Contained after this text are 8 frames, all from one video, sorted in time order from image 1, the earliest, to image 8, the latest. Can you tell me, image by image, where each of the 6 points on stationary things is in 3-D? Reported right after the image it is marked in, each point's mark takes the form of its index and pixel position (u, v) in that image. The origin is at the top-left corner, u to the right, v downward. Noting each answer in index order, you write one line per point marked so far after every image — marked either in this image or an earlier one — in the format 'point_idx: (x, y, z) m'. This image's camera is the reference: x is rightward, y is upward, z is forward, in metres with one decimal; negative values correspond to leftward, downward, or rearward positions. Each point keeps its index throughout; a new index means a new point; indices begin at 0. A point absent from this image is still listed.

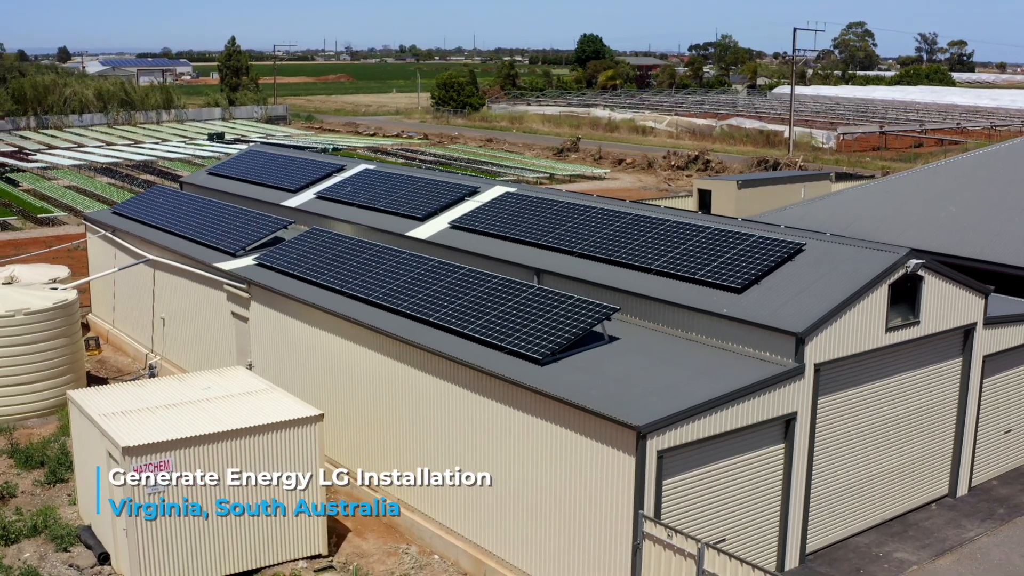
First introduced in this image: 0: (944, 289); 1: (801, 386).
0: (+6.7, 0.0, +15.3) m
1: (+4.0, -1.3, +13.5) m
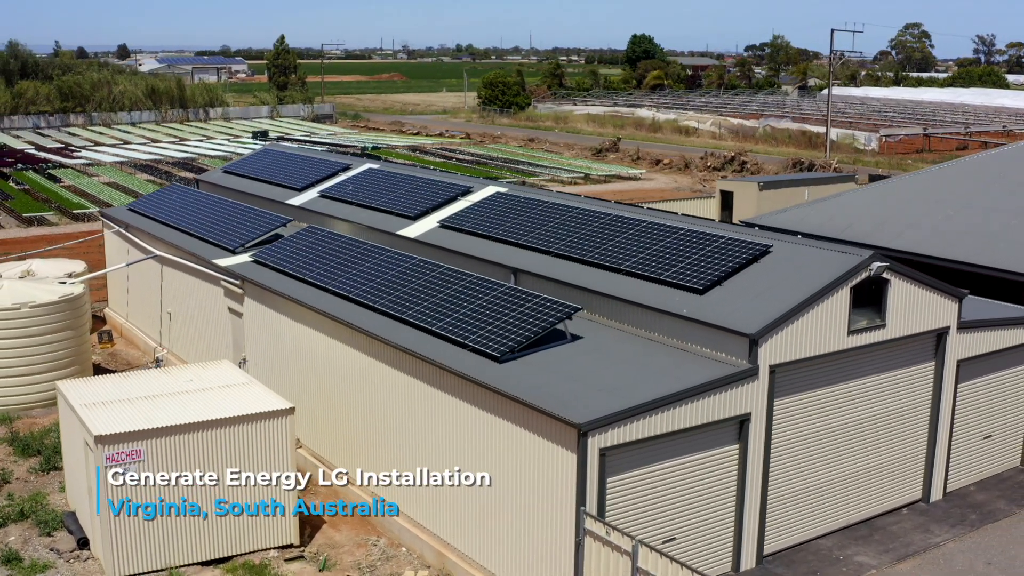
0: (+6.2, -0.1, +15.2) m
1: (+3.4, -1.4, +13.6) m
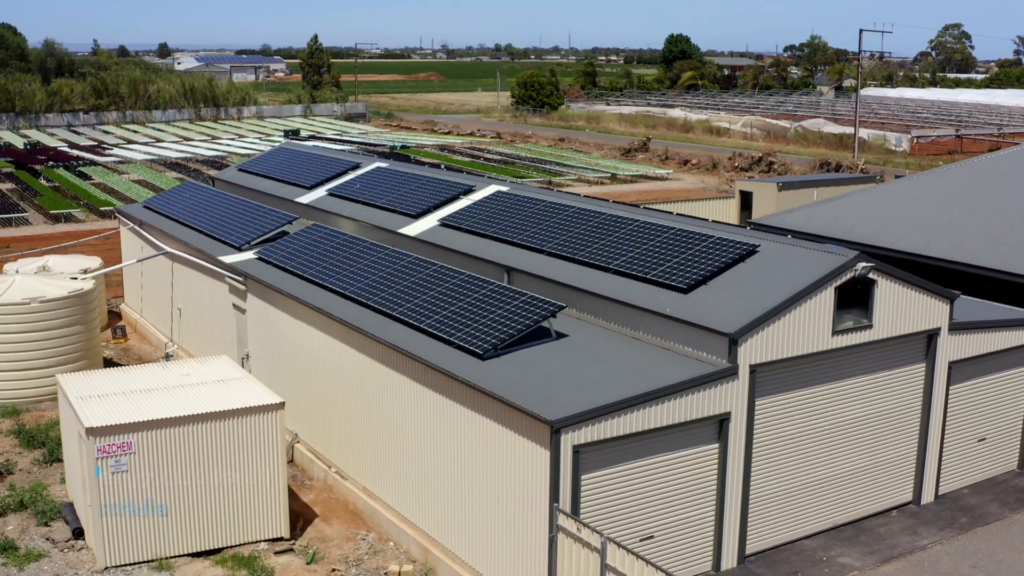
0: (+6.0, -0.1, +15.1) m
1: (+3.1, -1.4, +13.5) m
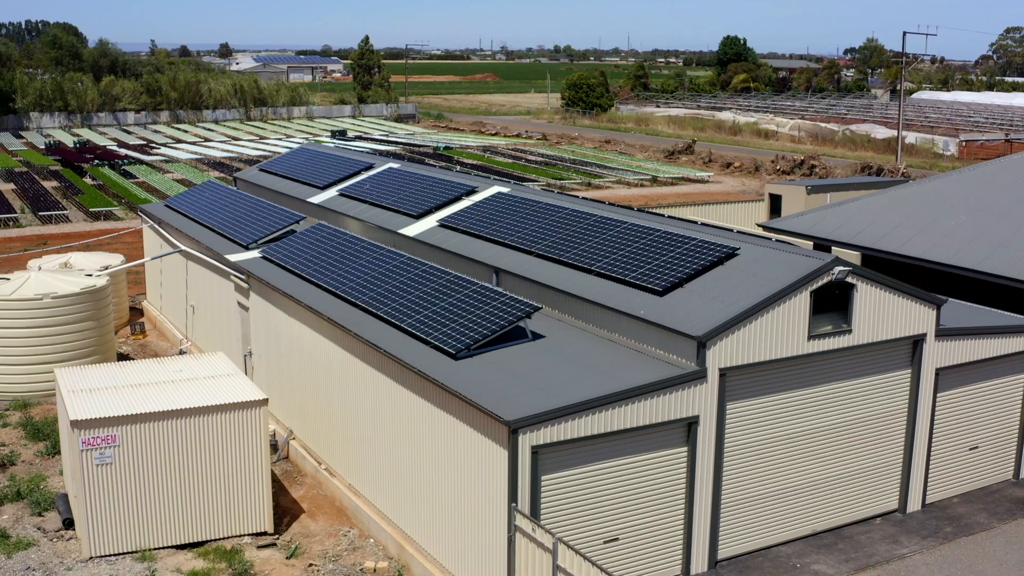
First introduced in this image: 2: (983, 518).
0: (+5.6, -0.1, +14.9) m
1: (+2.6, -1.4, +13.5) m
2: (+7.8, -3.8, +16.2) m
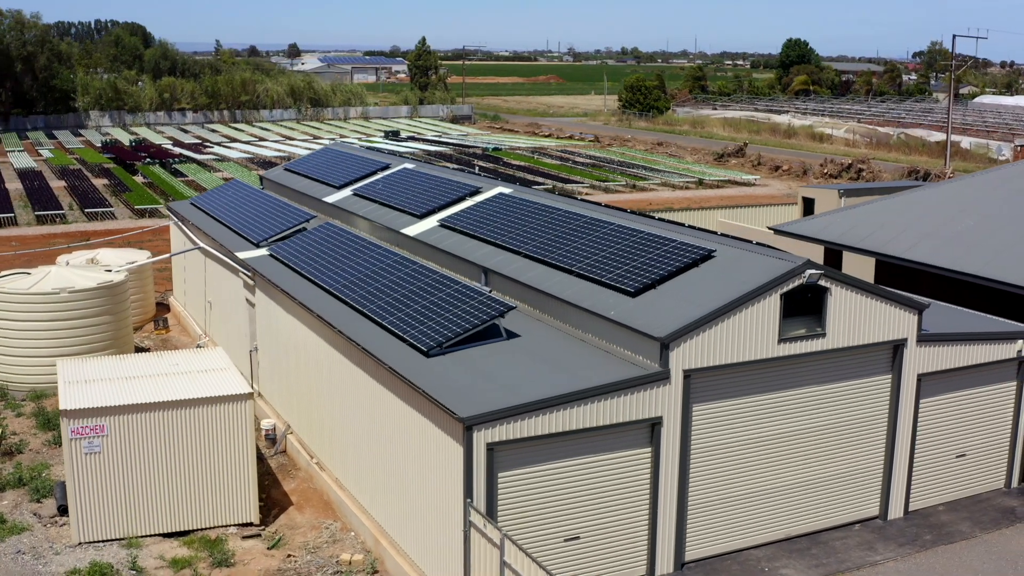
0: (+5.2, -0.2, +14.8) m
1: (+2.2, -1.4, +13.5) m
2: (+7.4, -3.9, +15.9) m
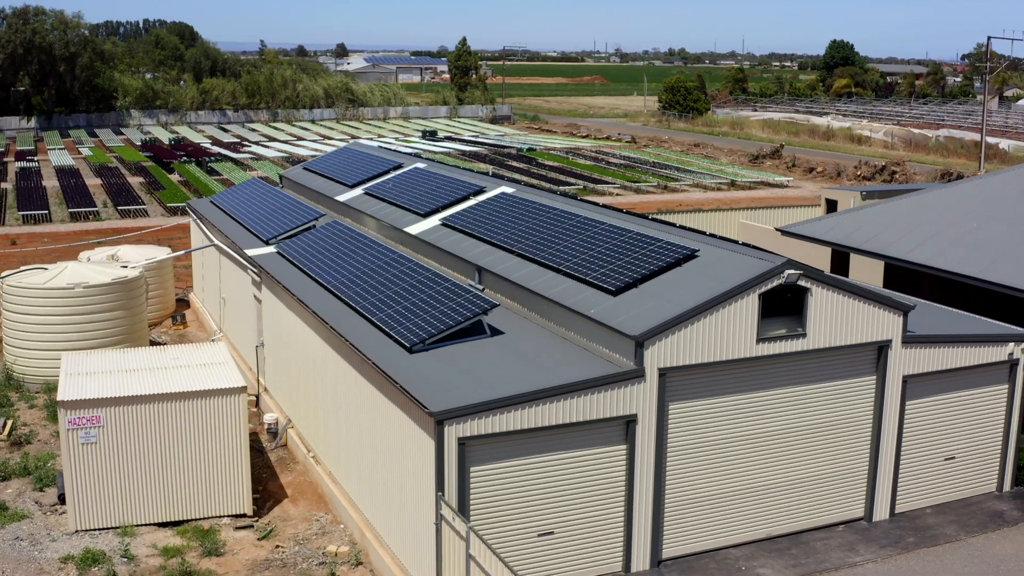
0: (+4.9, -0.2, +14.8) m
1: (+1.8, -1.4, +13.6) m
2: (+7.1, -3.9, +15.9) m
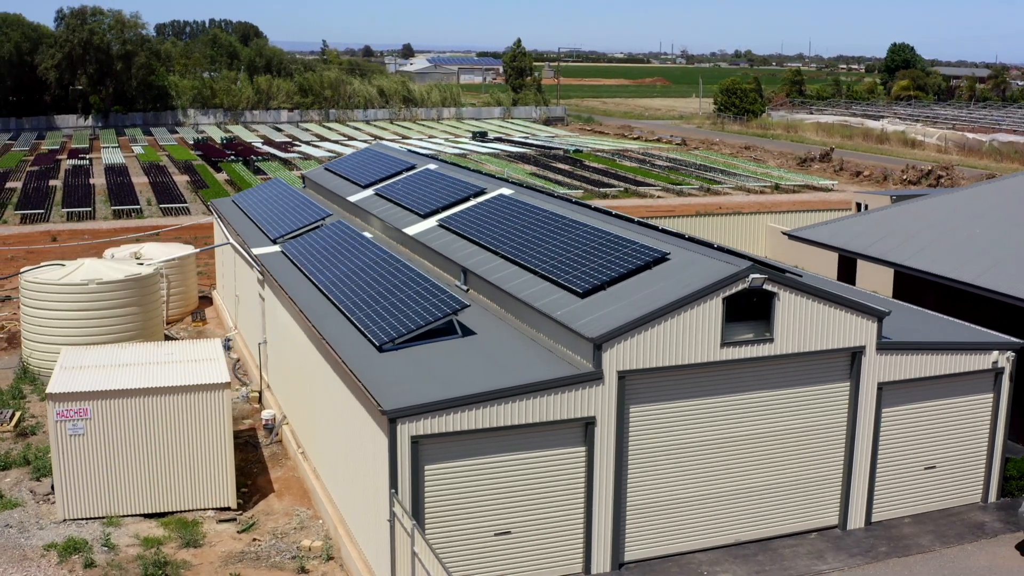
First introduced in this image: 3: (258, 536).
0: (+4.4, -0.3, +14.7) m
1: (+1.3, -1.4, +13.7) m
2: (+6.6, -4.0, +15.7) m
3: (-4.4, -4.3, +16.8) m
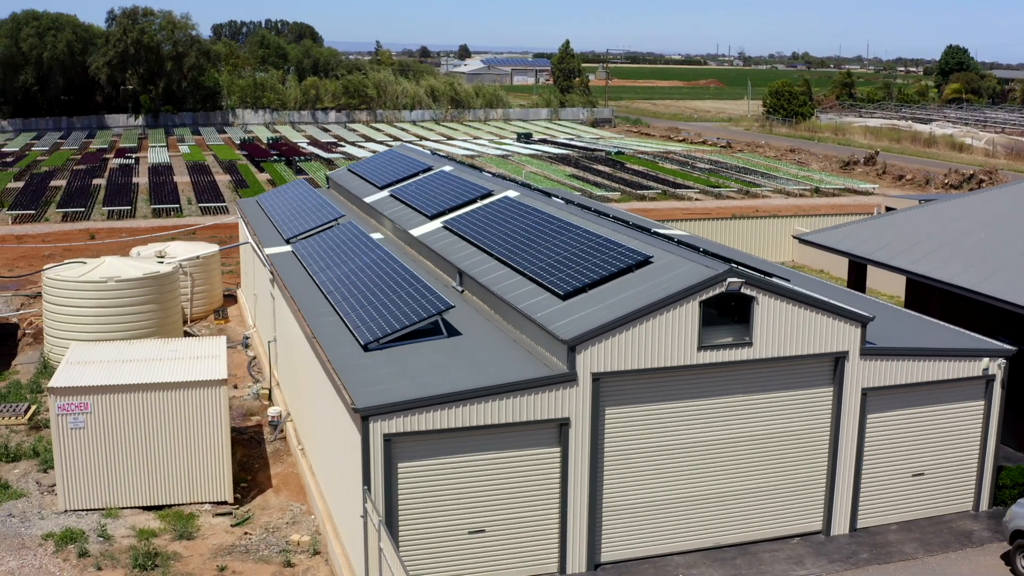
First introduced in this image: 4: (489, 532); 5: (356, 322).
0: (+4.1, -0.4, +14.7) m
1: (+0.9, -1.5, +13.8) m
2: (+6.3, -4.1, +15.5) m
3: (-4.6, -4.2, +17.2) m
4: (-0.3, -3.4, +13.8) m
5: (-2.6, -0.6, +16.8) m
